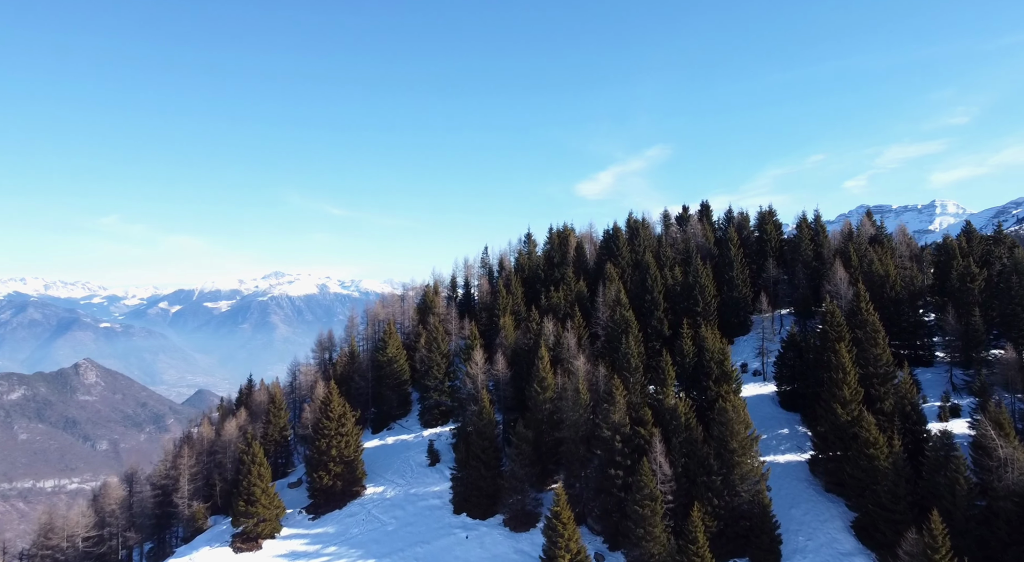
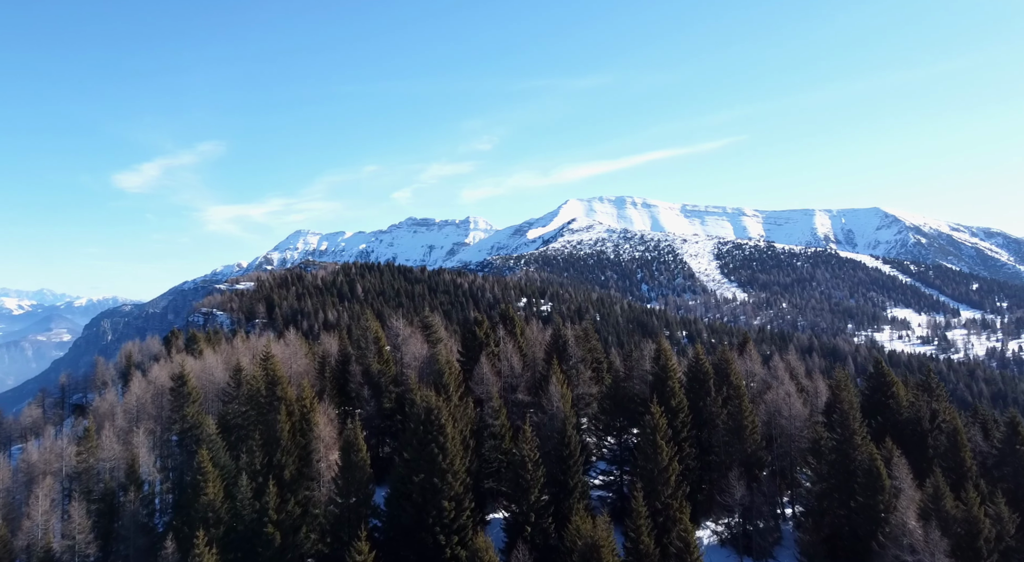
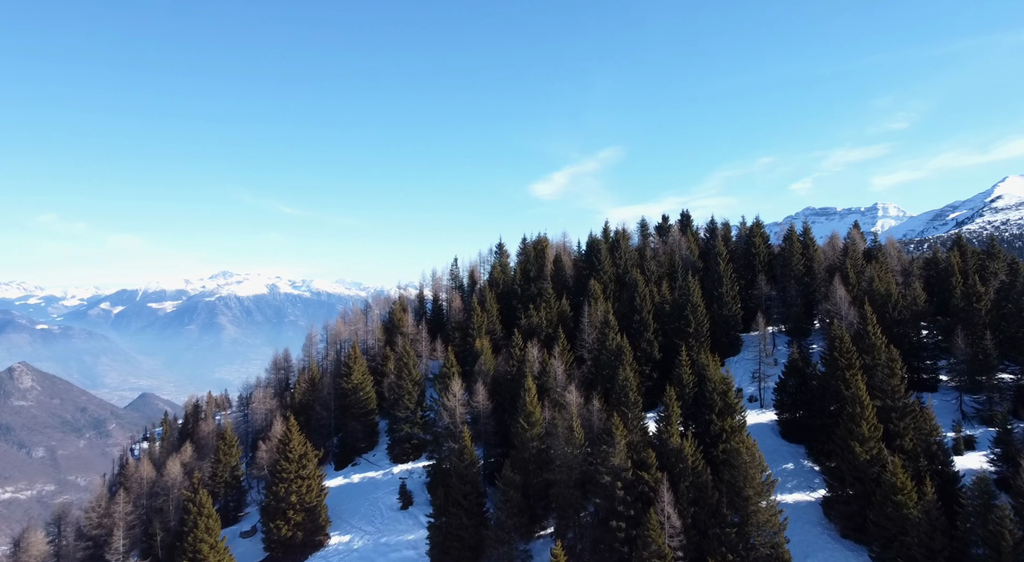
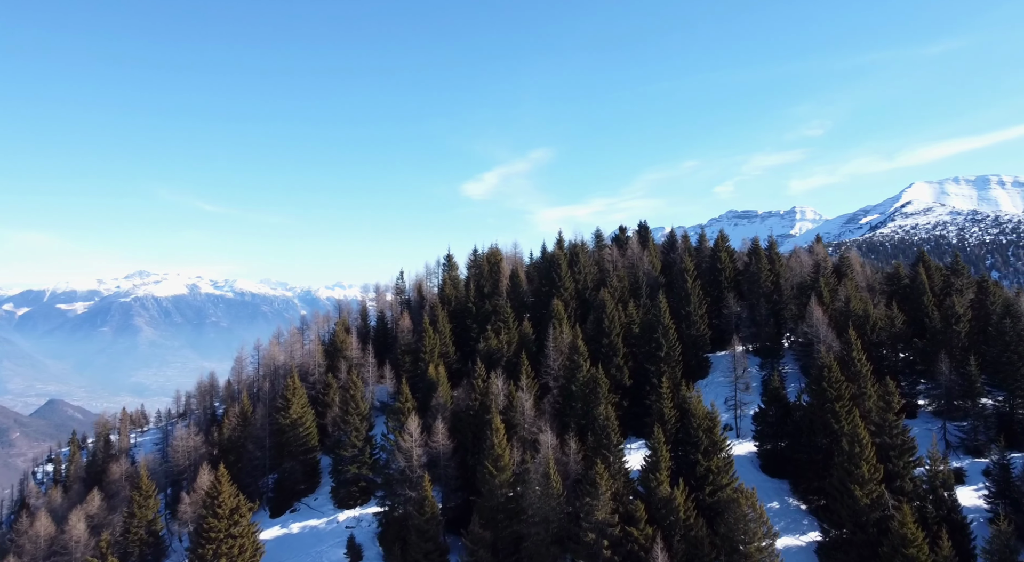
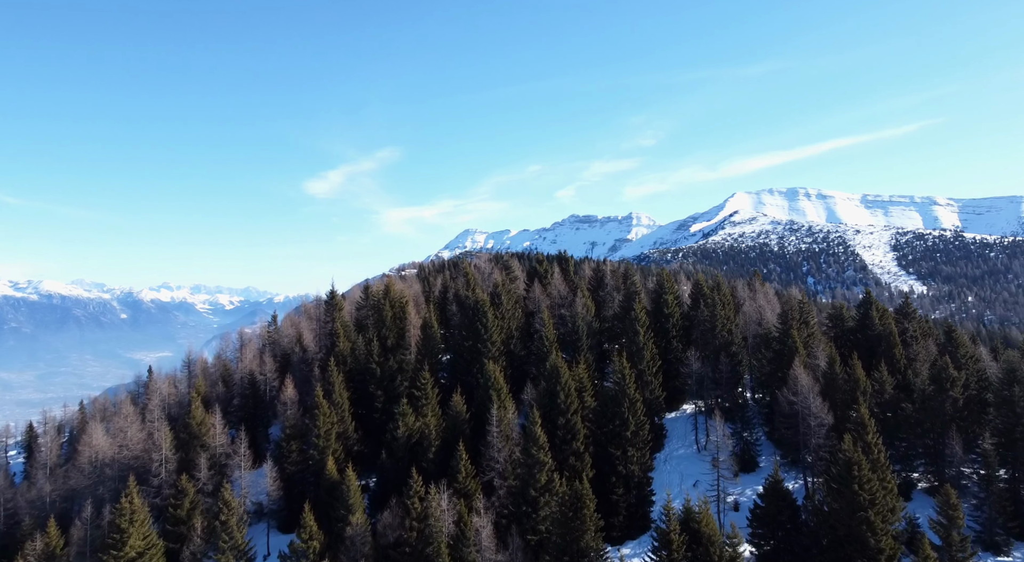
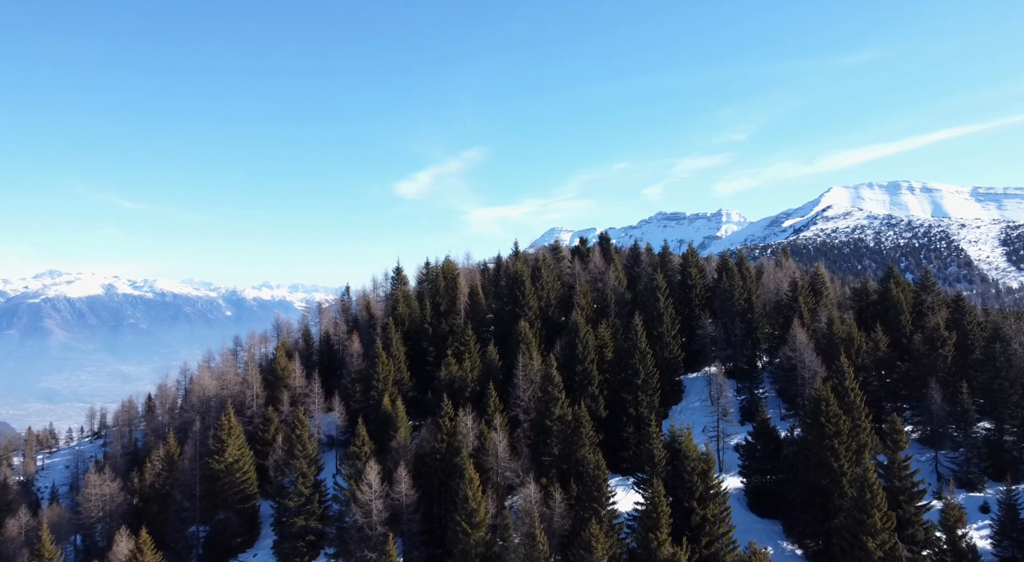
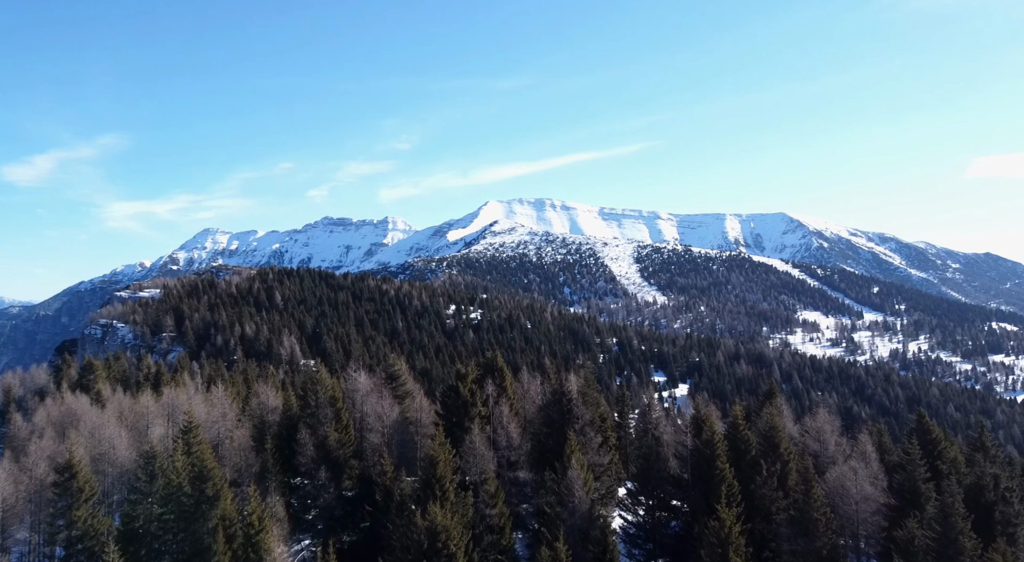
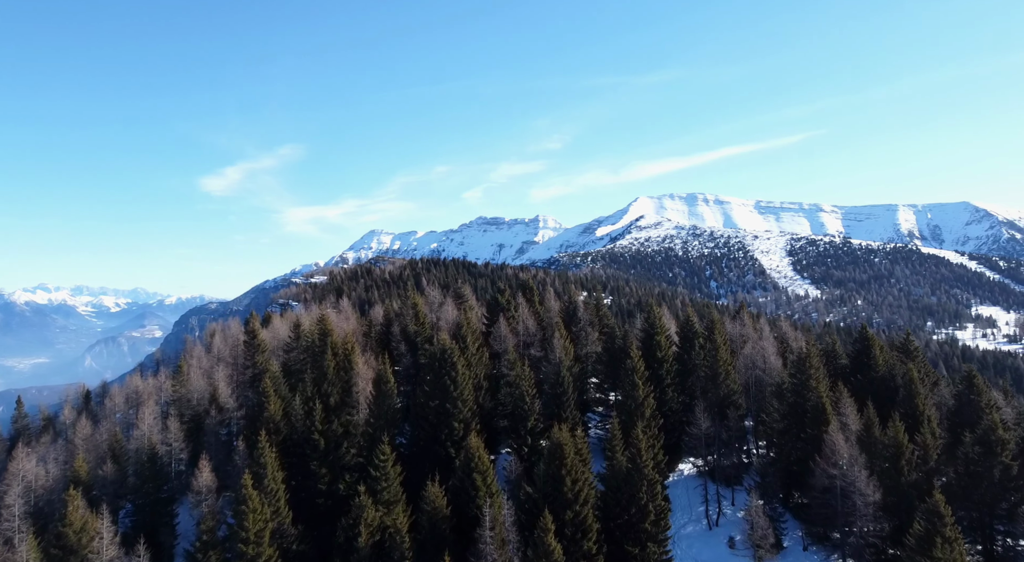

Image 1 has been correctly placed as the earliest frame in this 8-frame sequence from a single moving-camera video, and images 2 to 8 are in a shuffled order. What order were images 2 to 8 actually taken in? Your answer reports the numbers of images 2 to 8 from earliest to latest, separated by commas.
3, 4, 6, 5, 8, 2, 7
